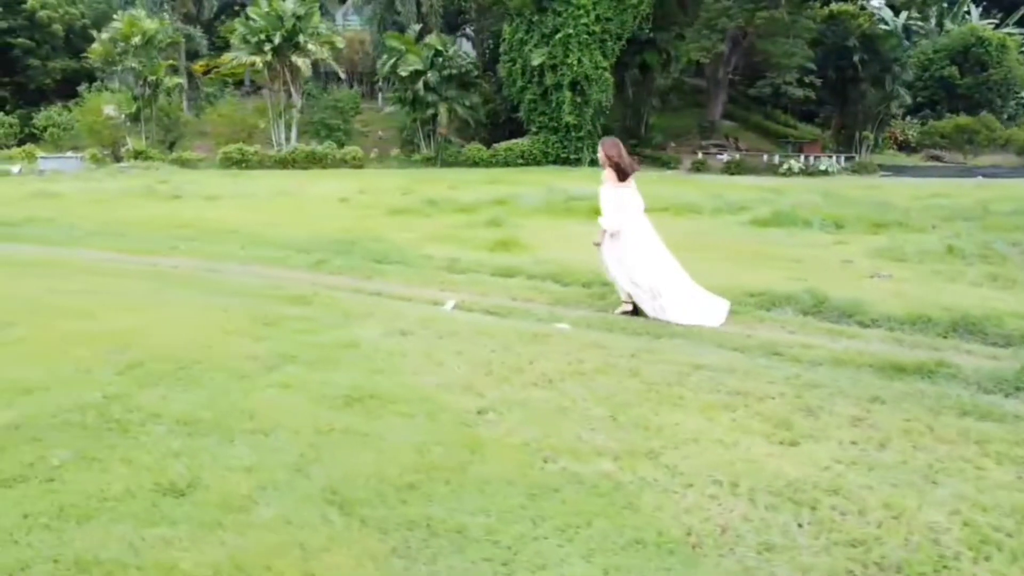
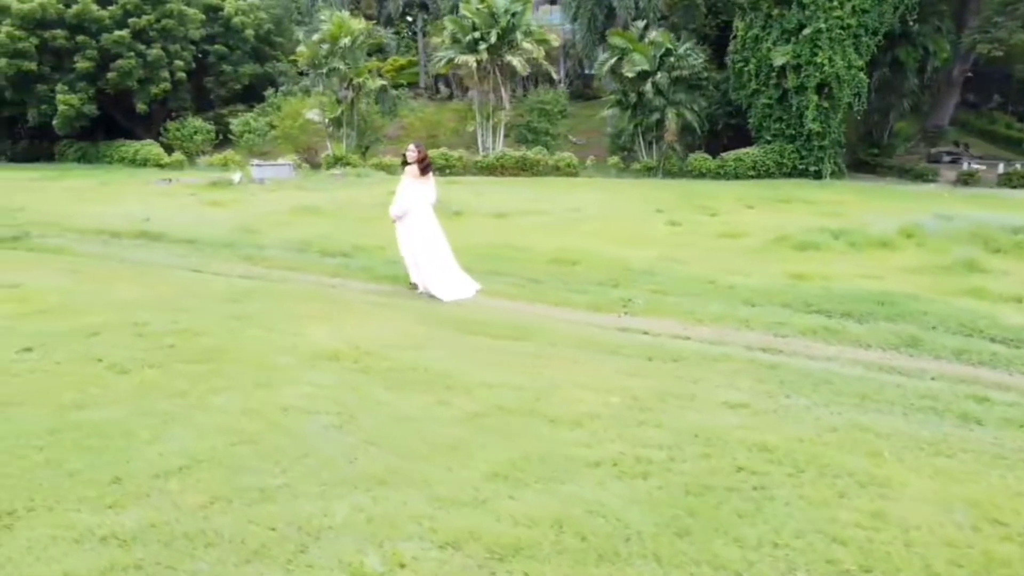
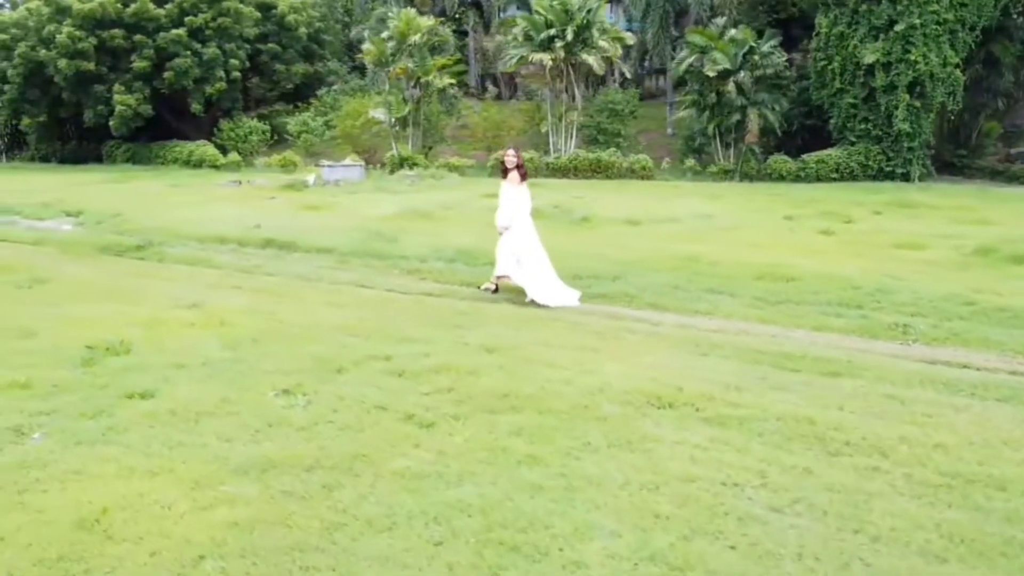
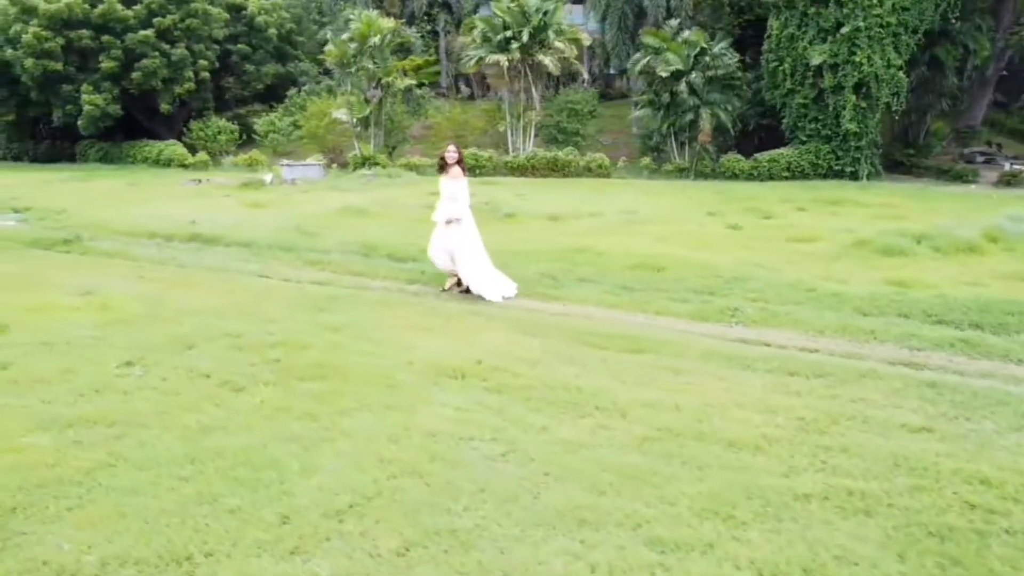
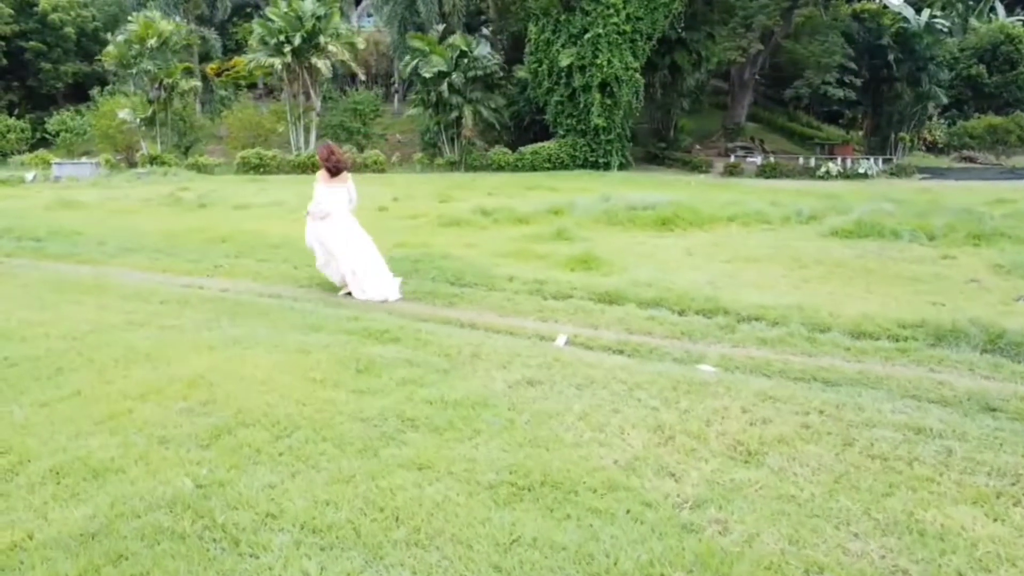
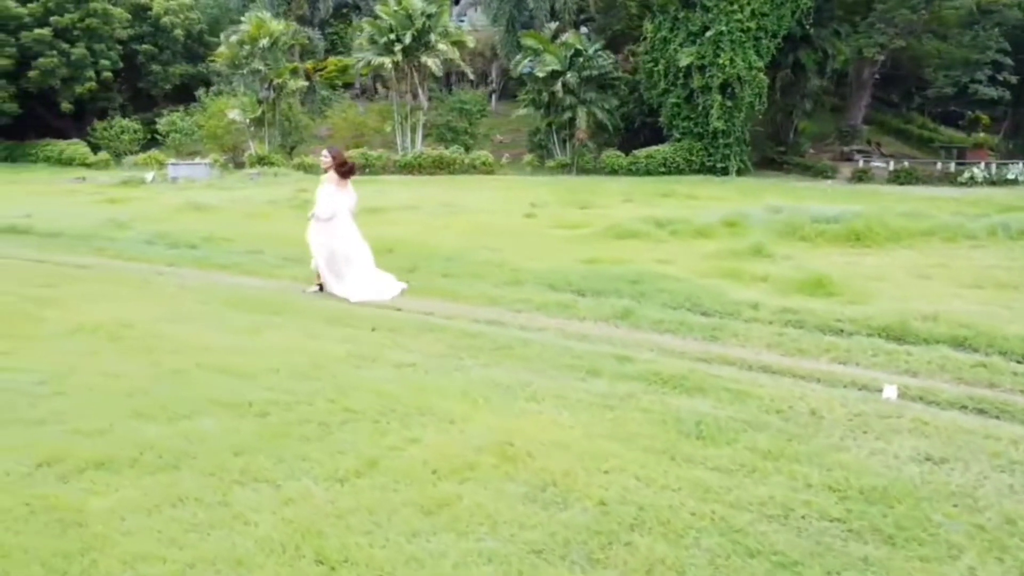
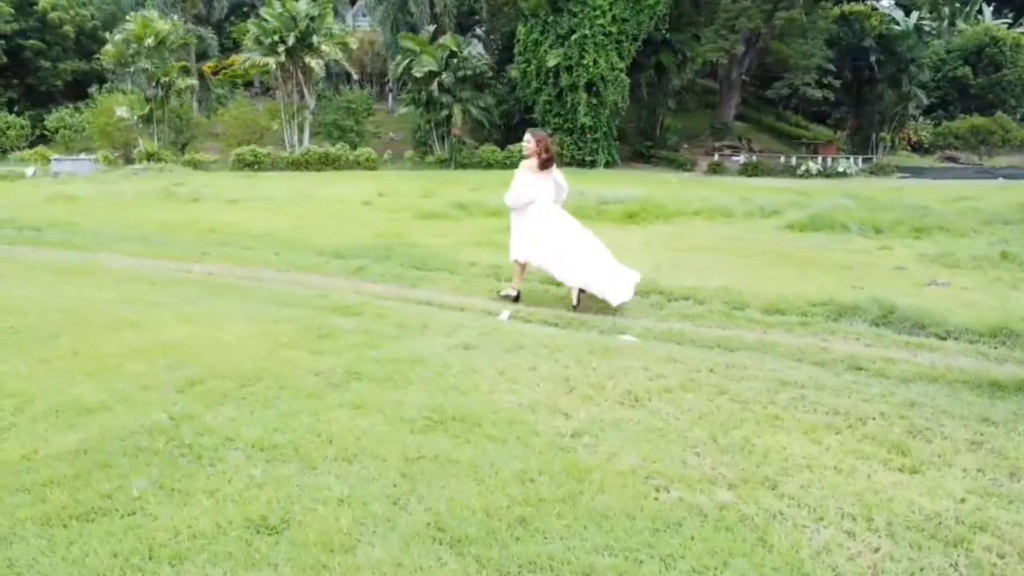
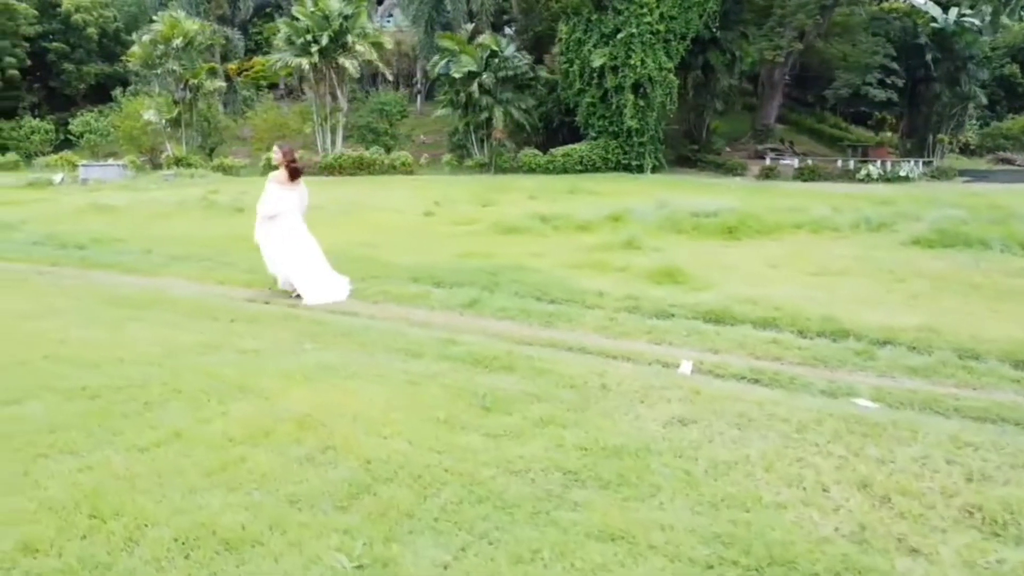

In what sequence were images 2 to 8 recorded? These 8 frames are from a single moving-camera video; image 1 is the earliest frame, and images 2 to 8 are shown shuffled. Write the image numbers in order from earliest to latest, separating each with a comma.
7, 5, 8, 6, 2, 4, 3
